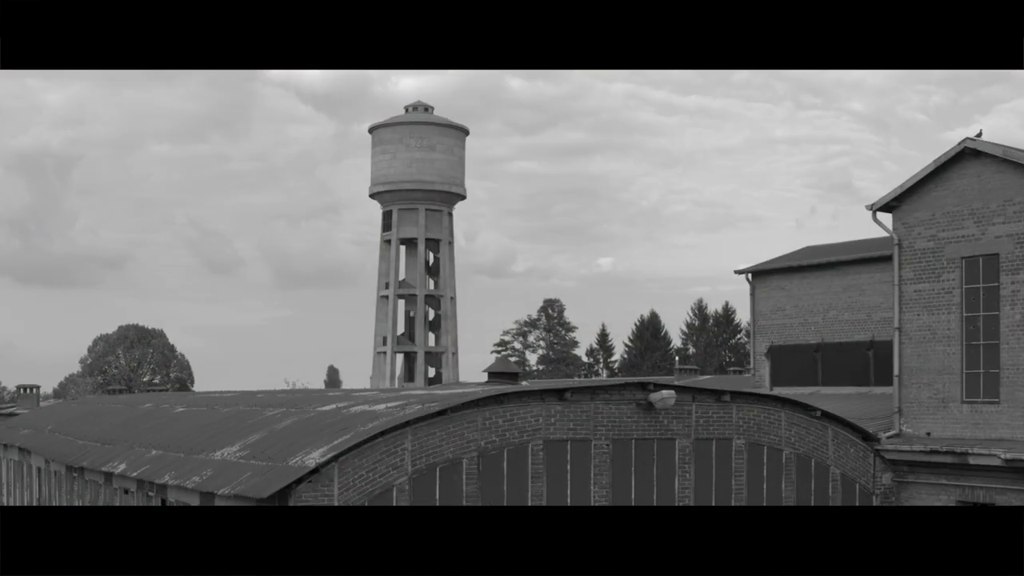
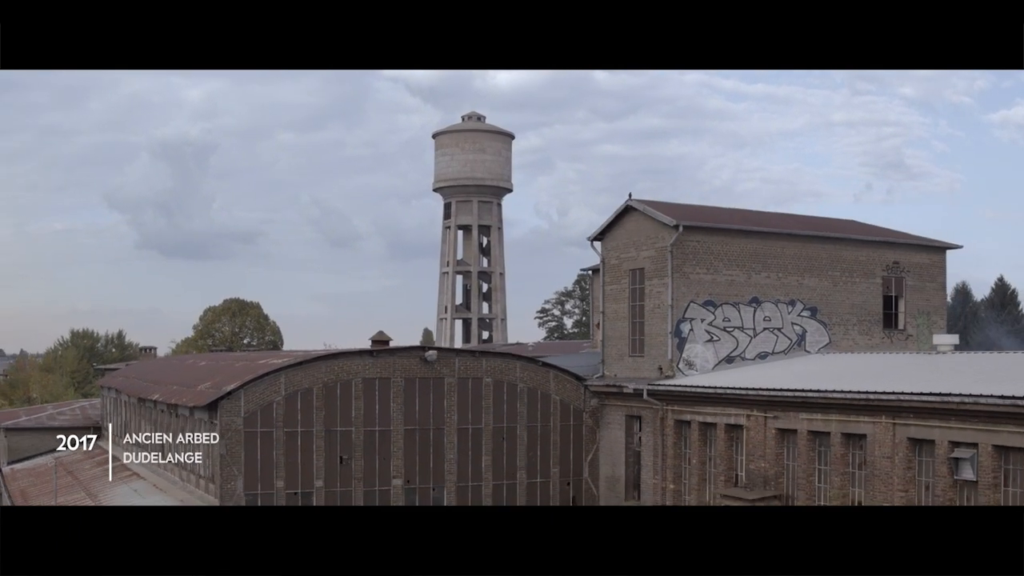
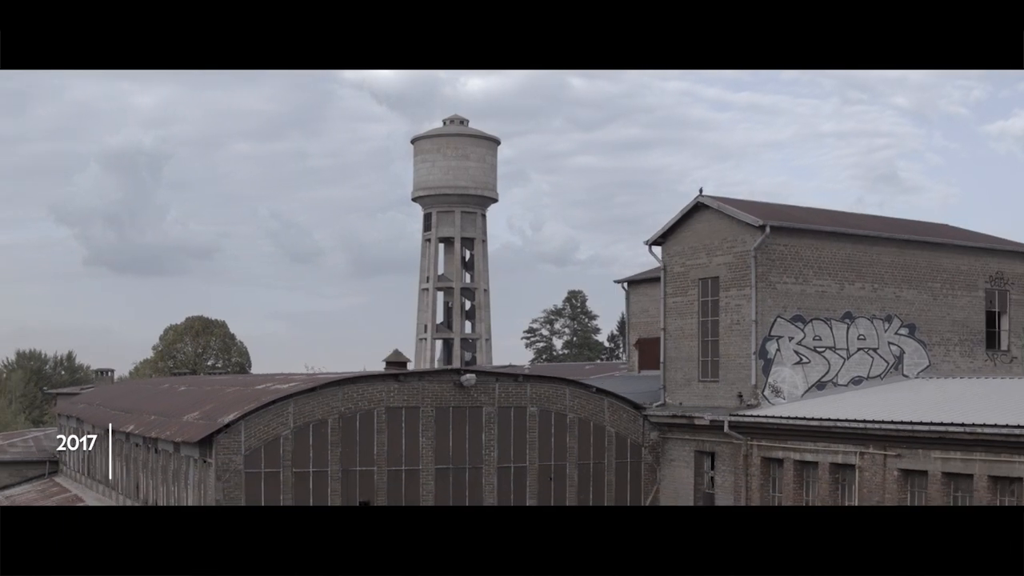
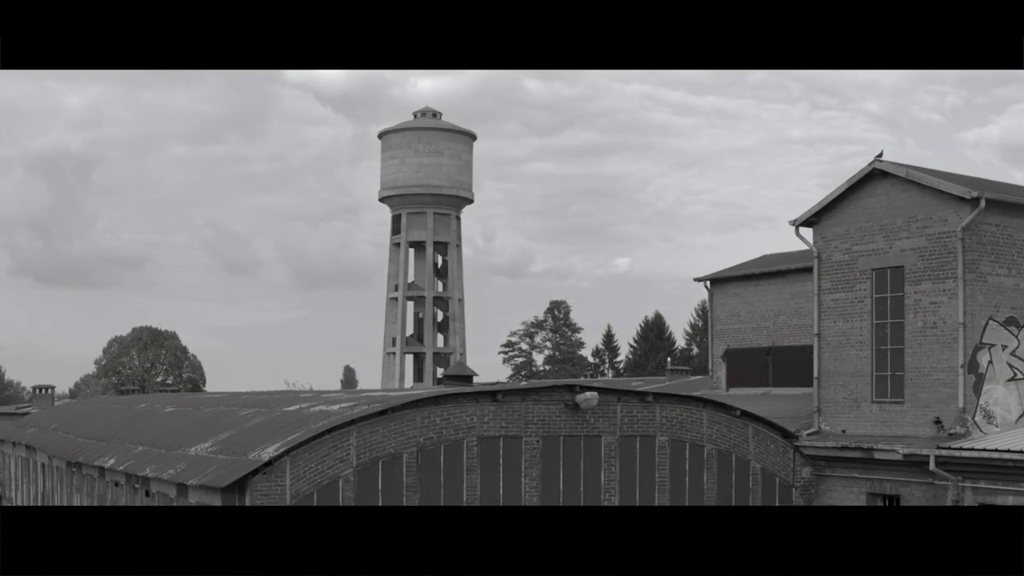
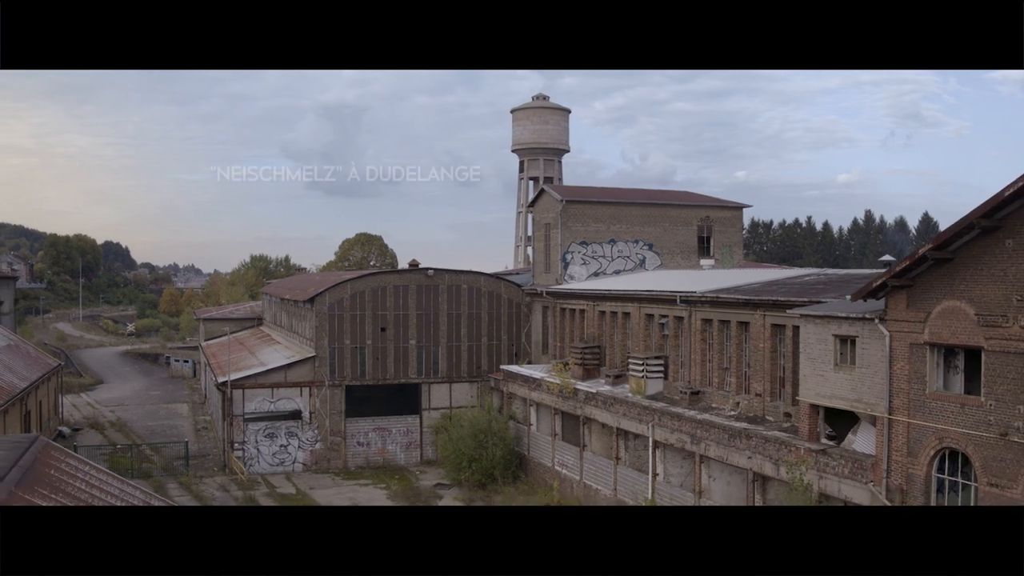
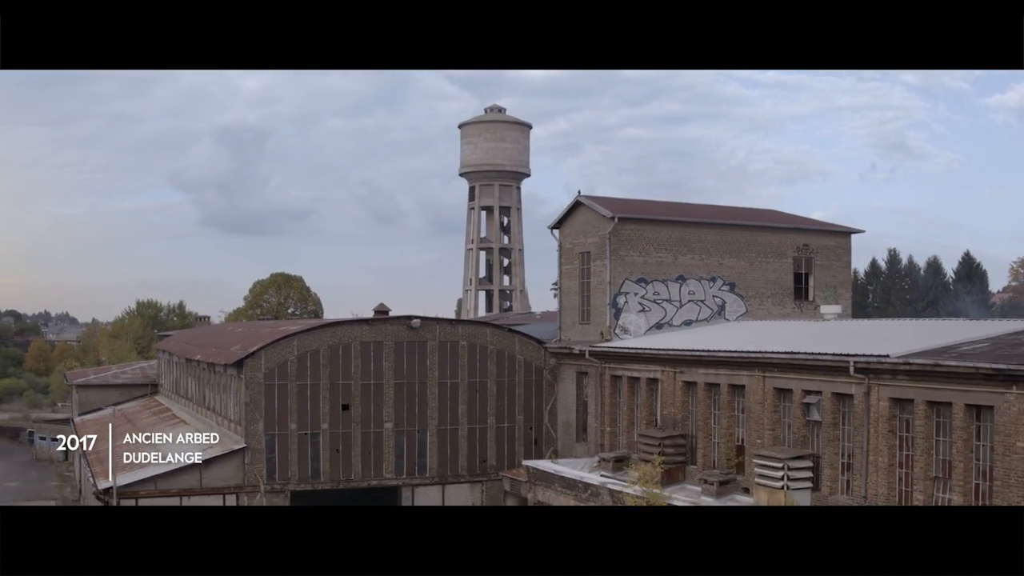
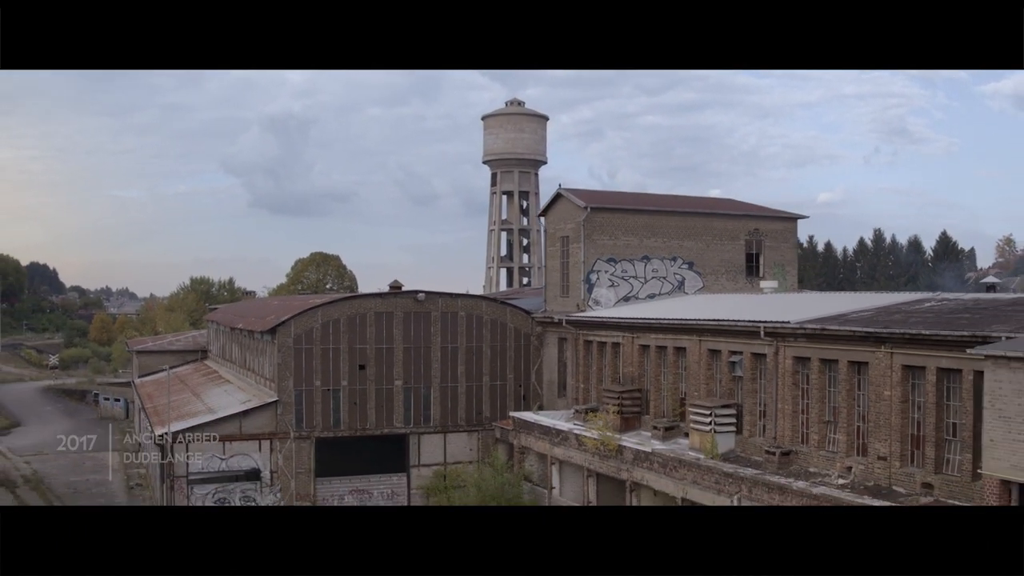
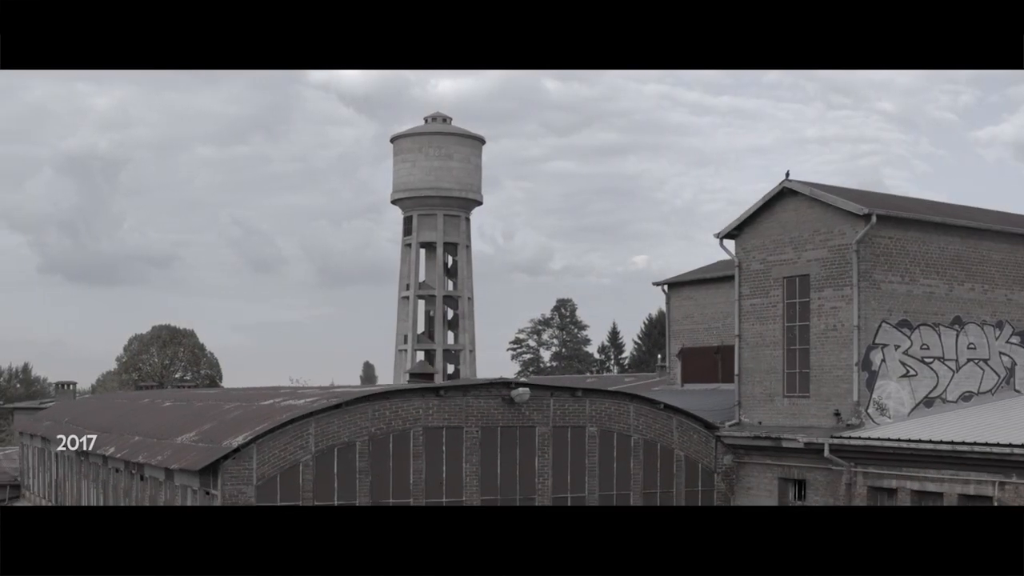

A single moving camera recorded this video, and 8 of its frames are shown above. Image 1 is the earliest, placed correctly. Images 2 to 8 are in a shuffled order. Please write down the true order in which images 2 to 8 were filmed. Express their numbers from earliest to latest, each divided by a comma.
4, 8, 3, 2, 6, 7, 5
